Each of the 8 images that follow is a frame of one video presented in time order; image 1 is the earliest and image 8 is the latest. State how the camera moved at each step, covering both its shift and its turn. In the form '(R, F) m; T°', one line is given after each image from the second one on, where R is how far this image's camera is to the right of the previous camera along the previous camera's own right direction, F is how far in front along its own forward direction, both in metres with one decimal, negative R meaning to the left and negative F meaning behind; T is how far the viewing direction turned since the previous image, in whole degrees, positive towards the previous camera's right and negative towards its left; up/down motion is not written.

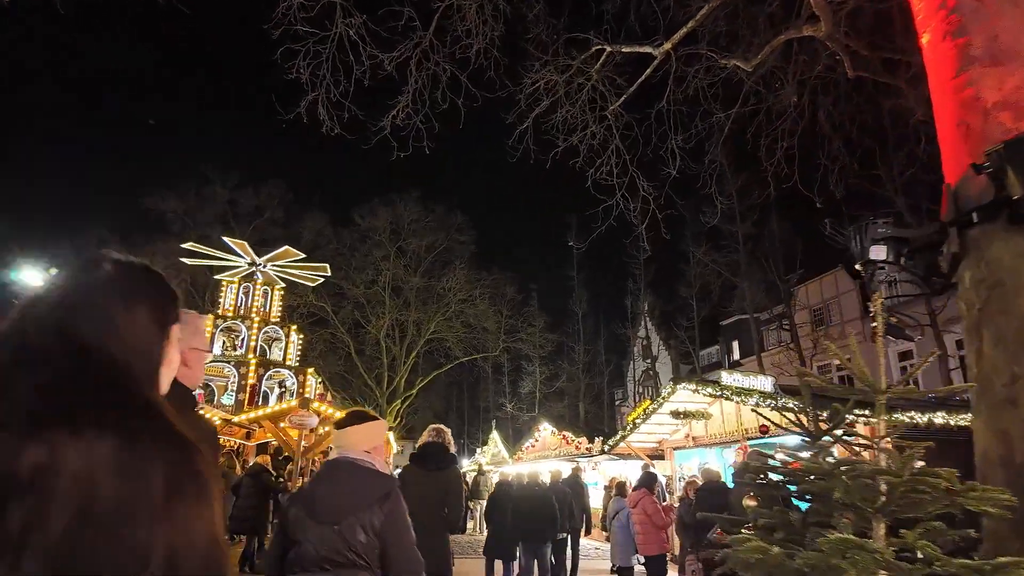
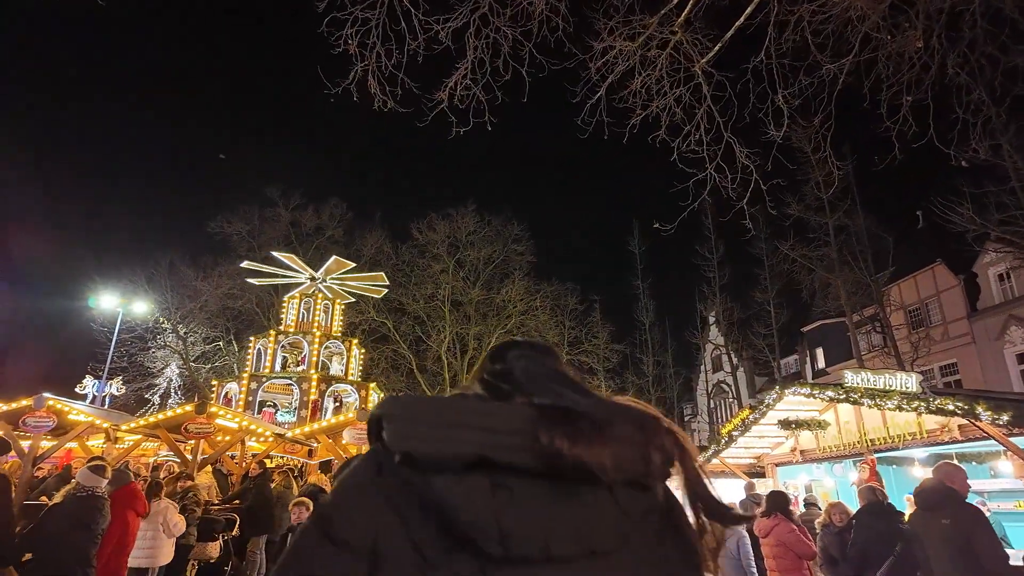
(-0.3, +1.2) m; -6°
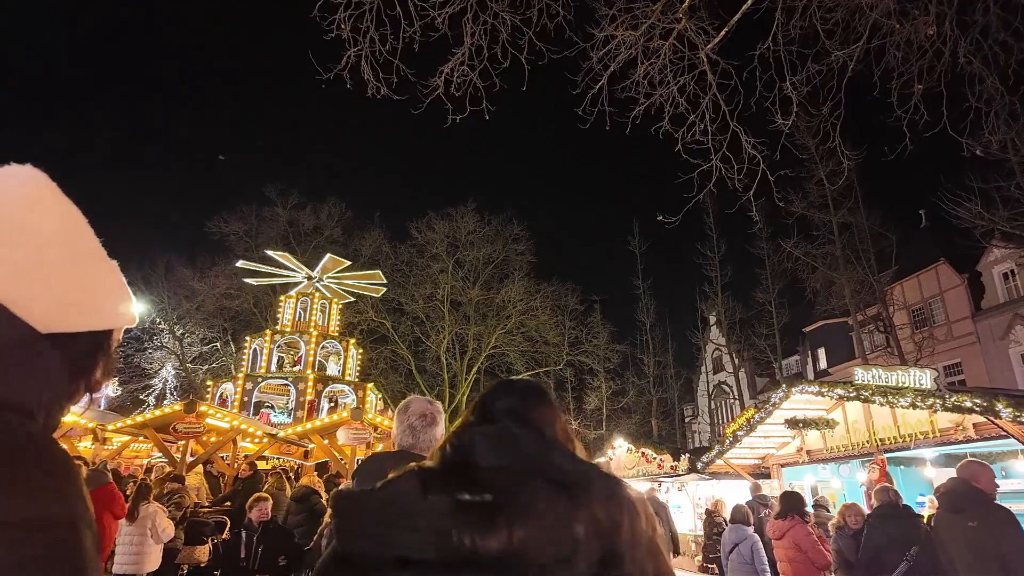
(0.0, +0.3) m; 0°
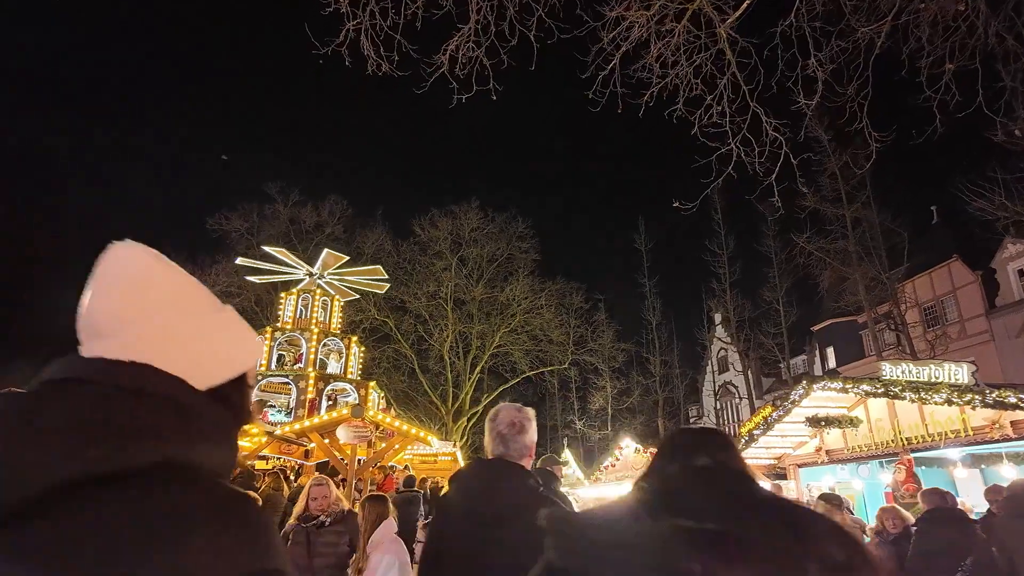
(-0.1, +0.4) m; 0°
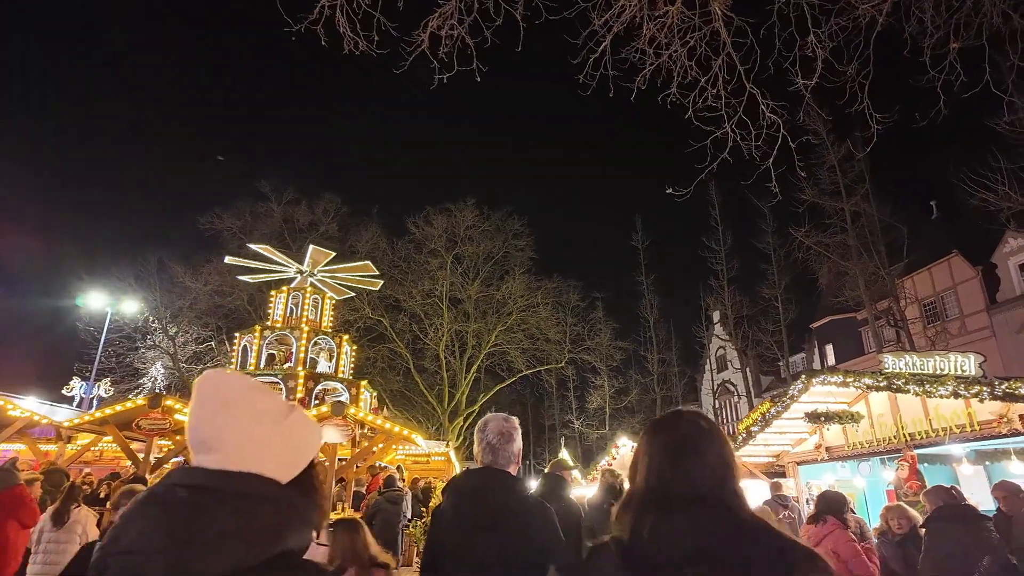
(+0.2, +0.3) m; 0°
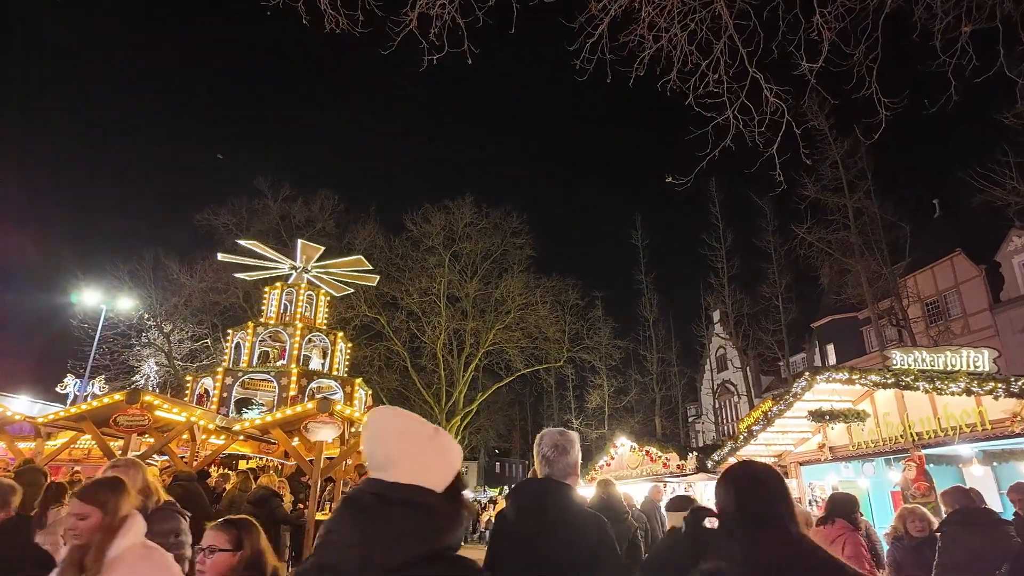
(+0.1, +0.3) m; 0°
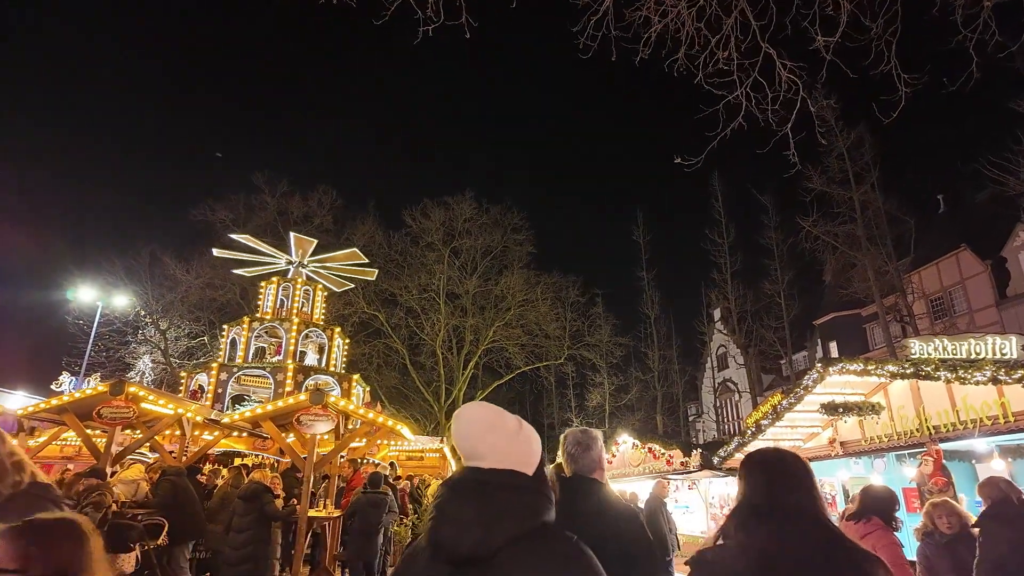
(0.0, +0.3) m; 0°
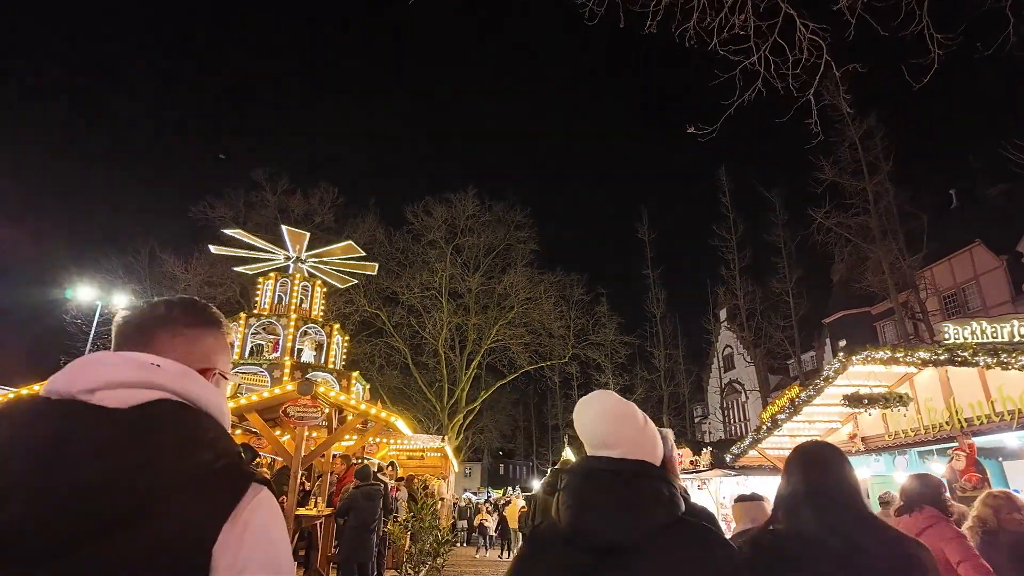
(0.0, +0.5) m; 0°
